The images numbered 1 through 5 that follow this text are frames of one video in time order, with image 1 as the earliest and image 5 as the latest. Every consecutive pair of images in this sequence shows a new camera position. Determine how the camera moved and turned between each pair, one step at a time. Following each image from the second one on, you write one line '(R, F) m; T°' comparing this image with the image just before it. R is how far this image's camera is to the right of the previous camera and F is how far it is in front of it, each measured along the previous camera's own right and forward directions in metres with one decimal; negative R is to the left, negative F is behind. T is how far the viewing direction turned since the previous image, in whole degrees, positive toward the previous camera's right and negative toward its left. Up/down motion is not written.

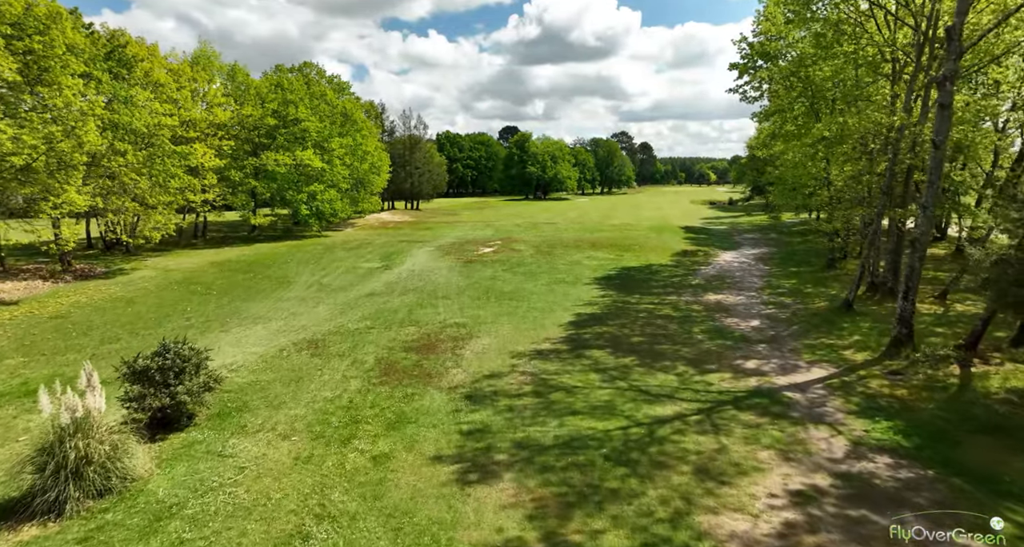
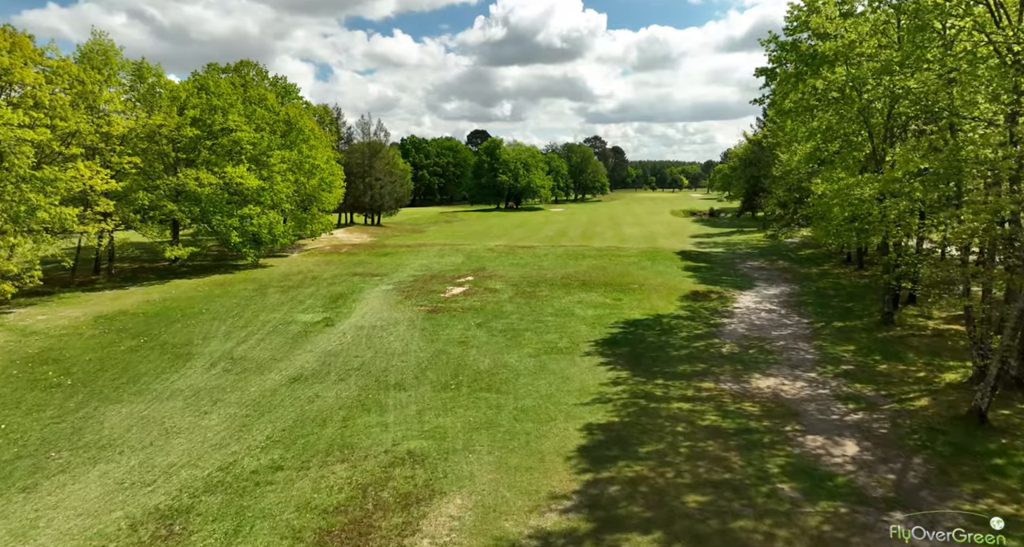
(-0.2, +5.8) m; +3°
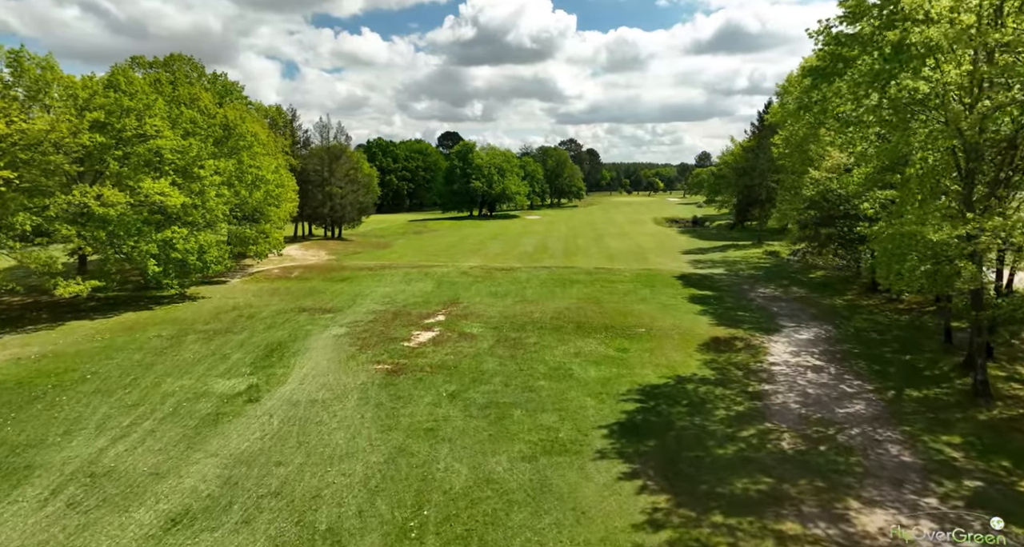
(-0.3, +5.2) m; +3°
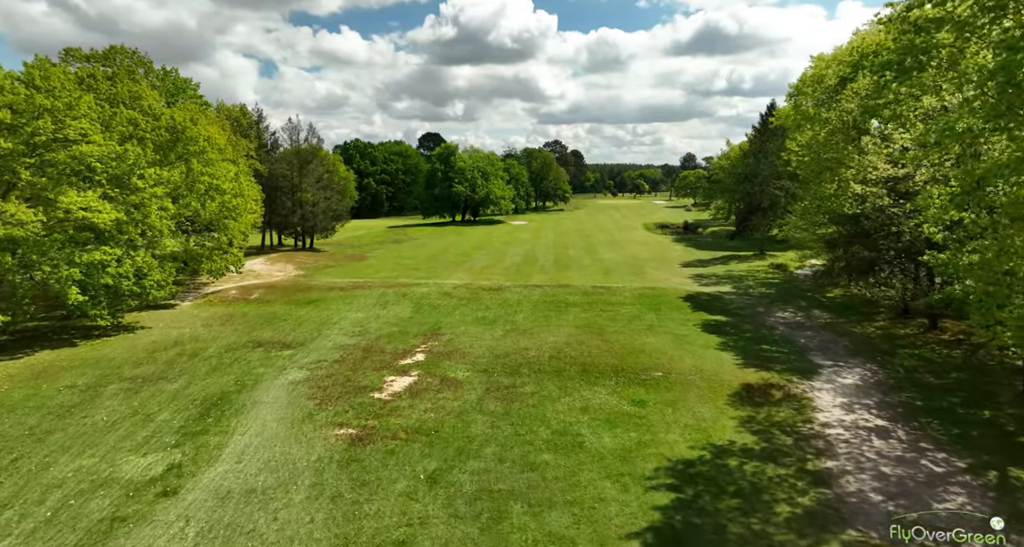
(-0.3, +3.9) m; +2°
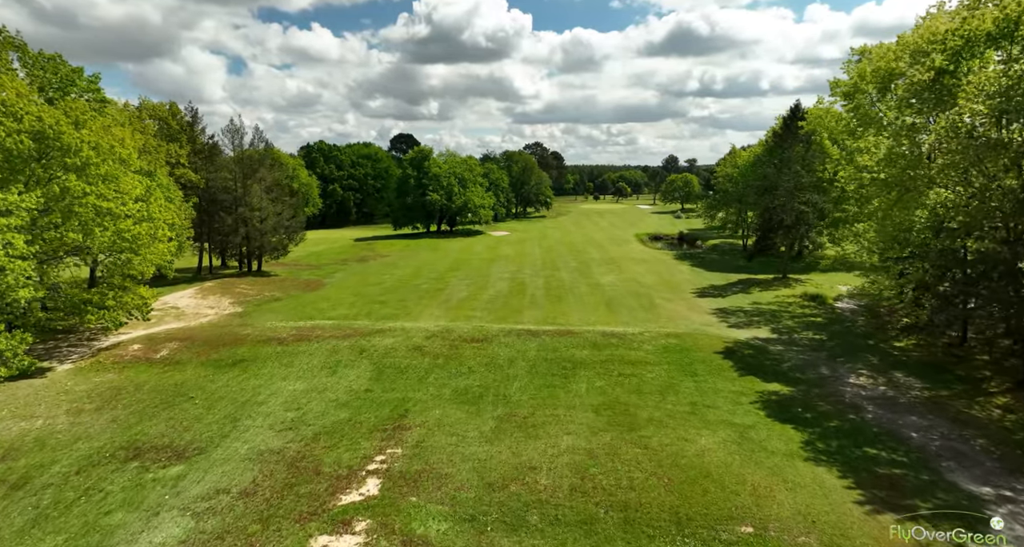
(-0.5, +7.5) m; +2°
